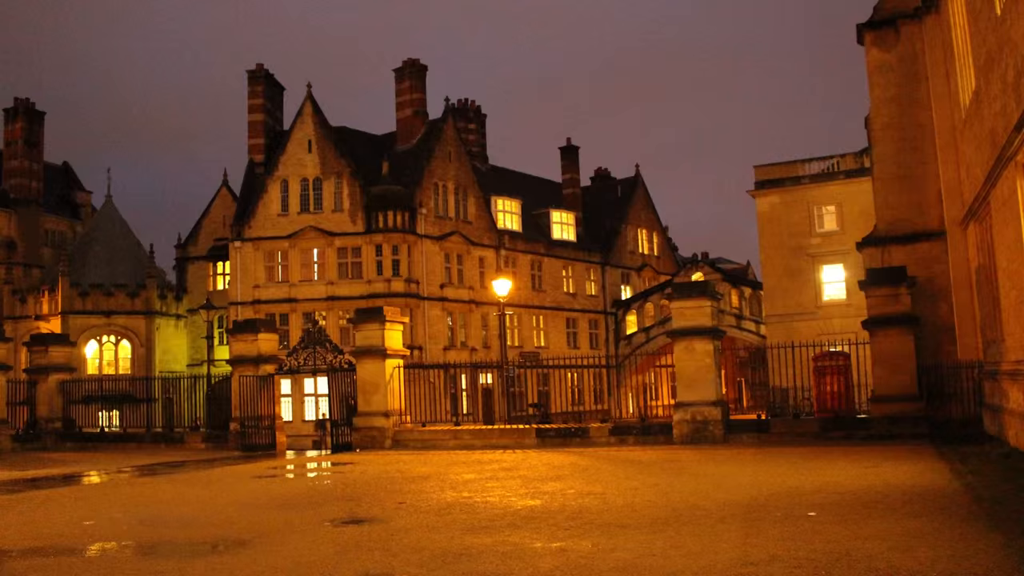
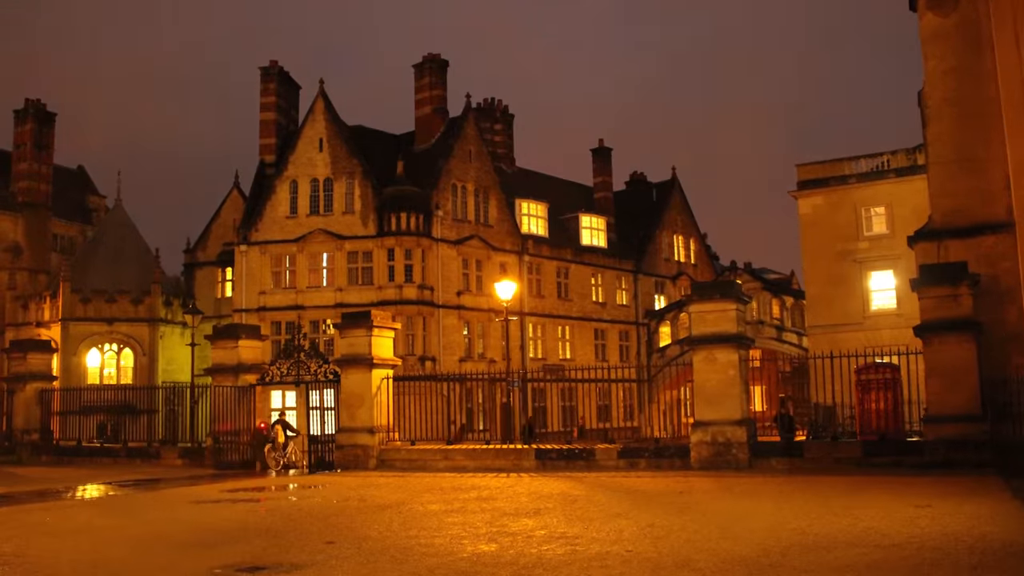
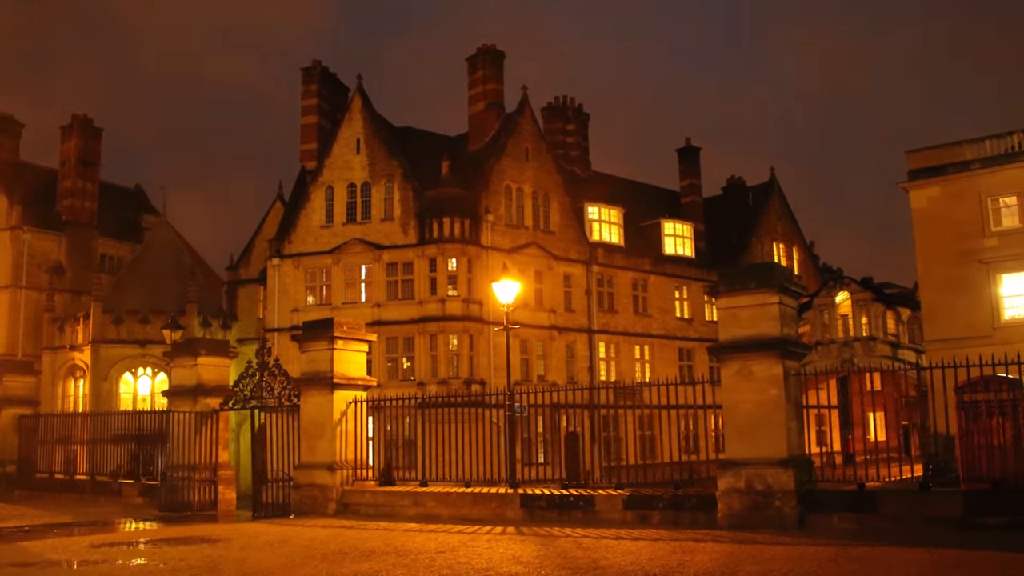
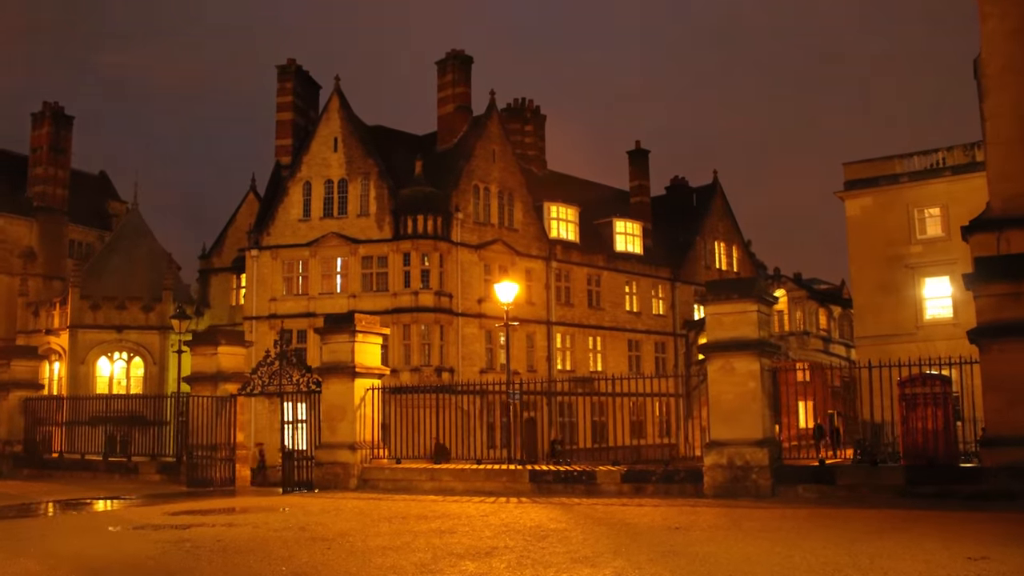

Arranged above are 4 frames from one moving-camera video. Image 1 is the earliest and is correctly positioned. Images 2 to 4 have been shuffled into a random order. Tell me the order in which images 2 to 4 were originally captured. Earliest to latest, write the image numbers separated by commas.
2, 4, 3
